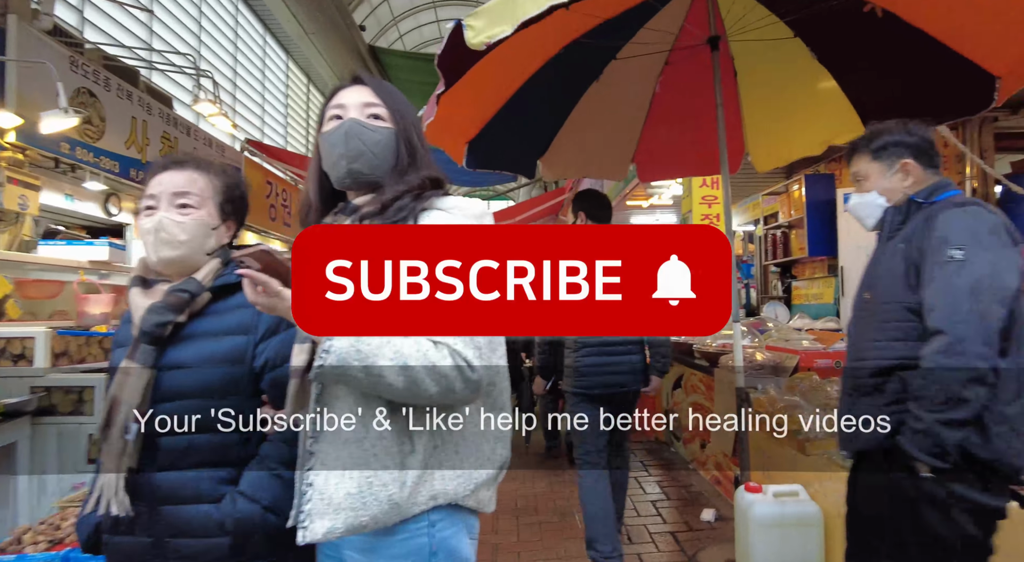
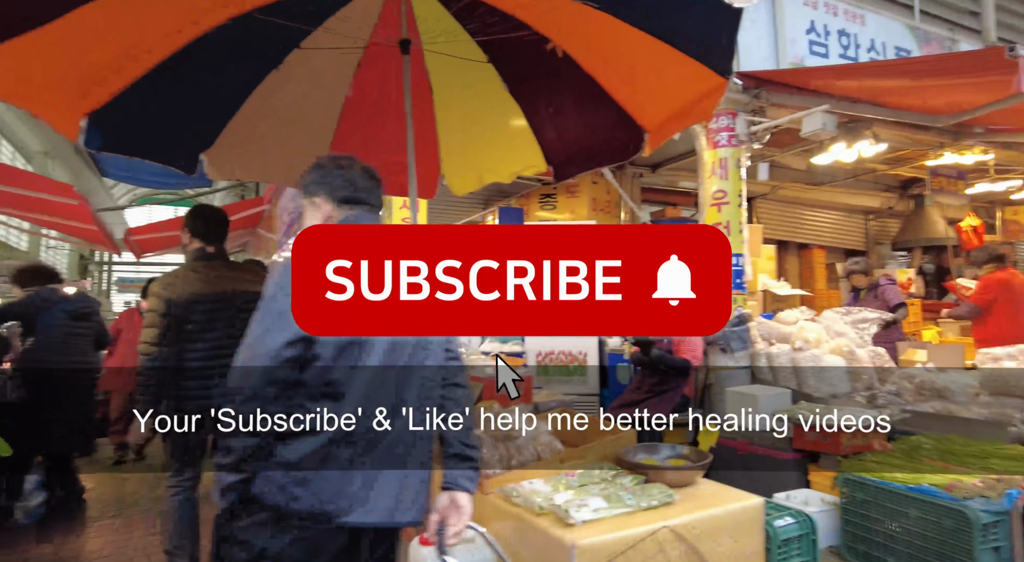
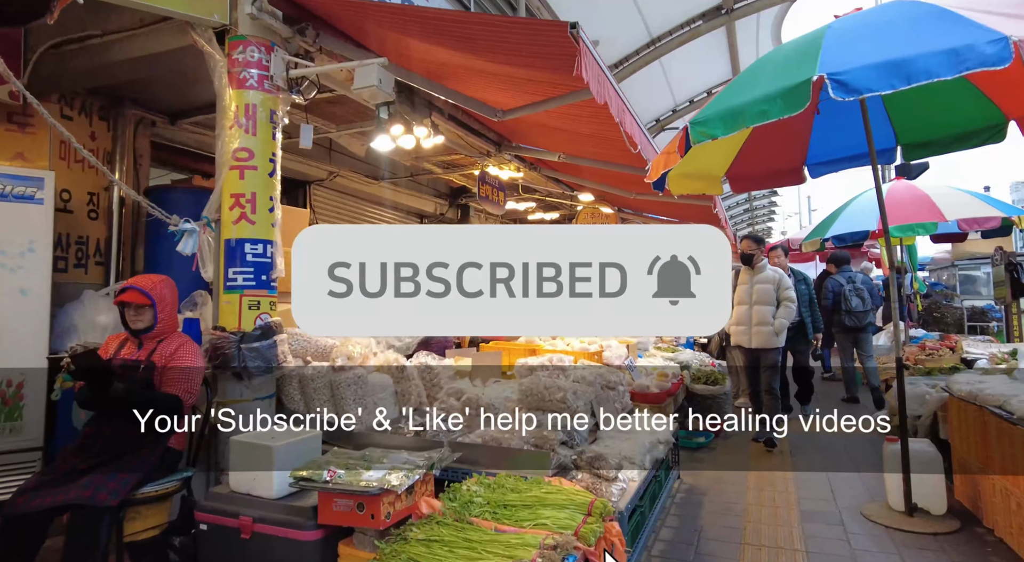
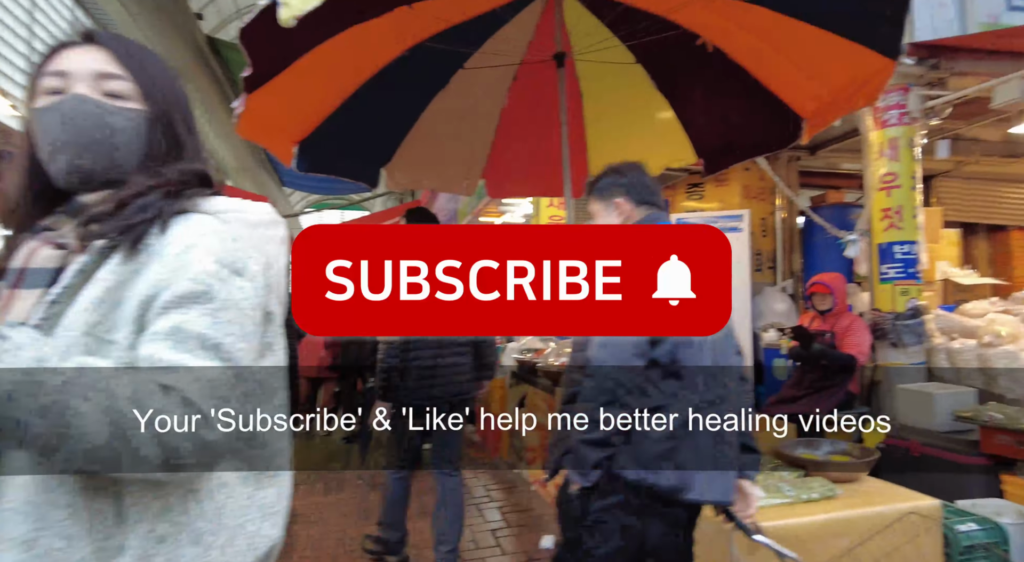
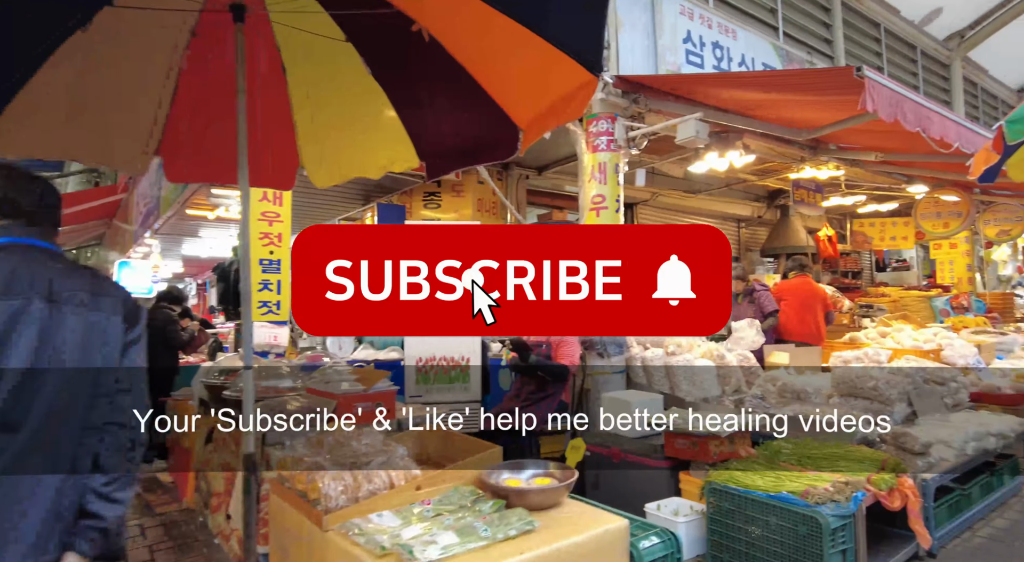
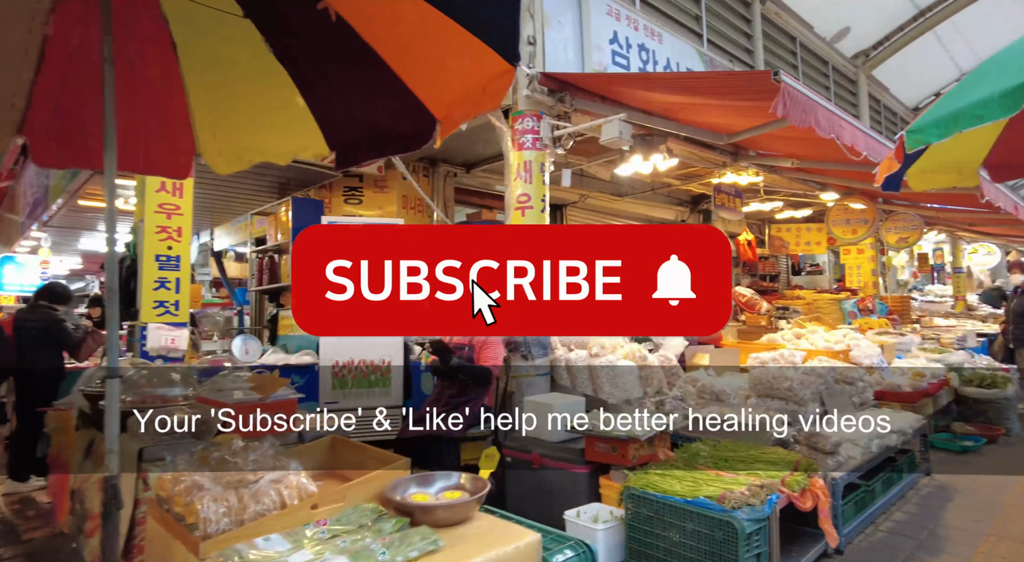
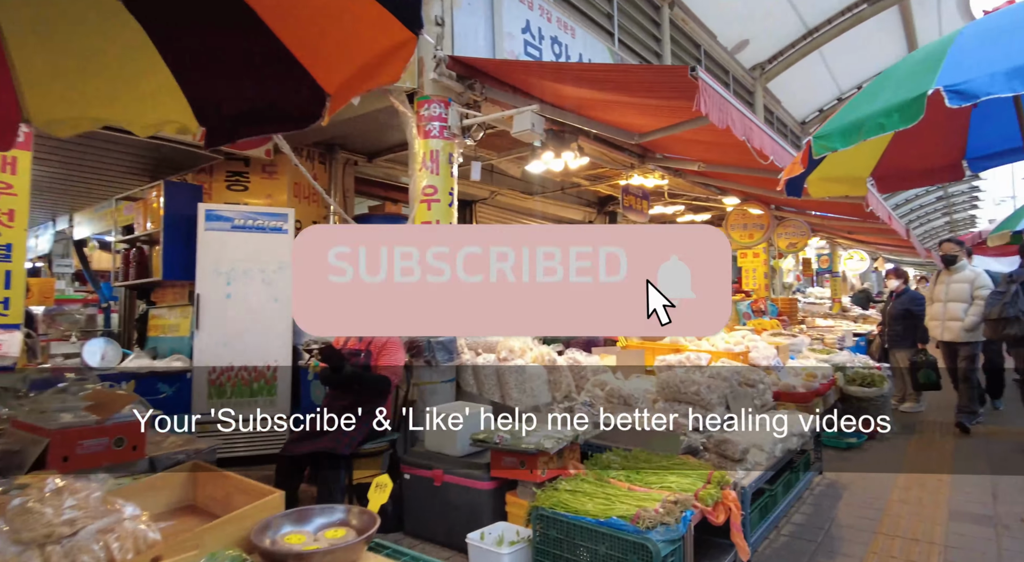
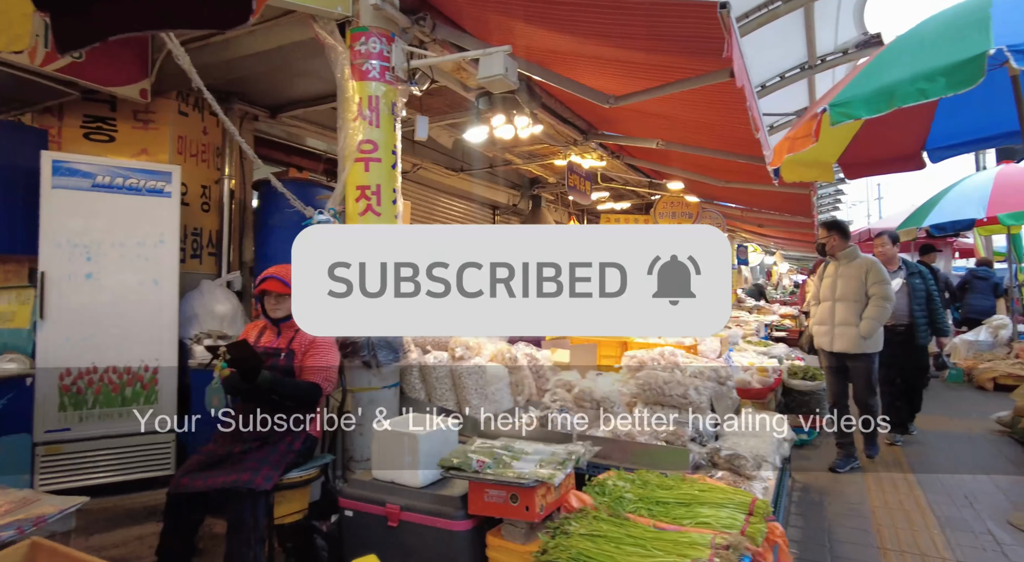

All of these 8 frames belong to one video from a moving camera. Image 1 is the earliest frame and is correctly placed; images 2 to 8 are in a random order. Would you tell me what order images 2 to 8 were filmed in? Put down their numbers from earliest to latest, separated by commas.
4, 2, 5, 6, 7, 3, 8
